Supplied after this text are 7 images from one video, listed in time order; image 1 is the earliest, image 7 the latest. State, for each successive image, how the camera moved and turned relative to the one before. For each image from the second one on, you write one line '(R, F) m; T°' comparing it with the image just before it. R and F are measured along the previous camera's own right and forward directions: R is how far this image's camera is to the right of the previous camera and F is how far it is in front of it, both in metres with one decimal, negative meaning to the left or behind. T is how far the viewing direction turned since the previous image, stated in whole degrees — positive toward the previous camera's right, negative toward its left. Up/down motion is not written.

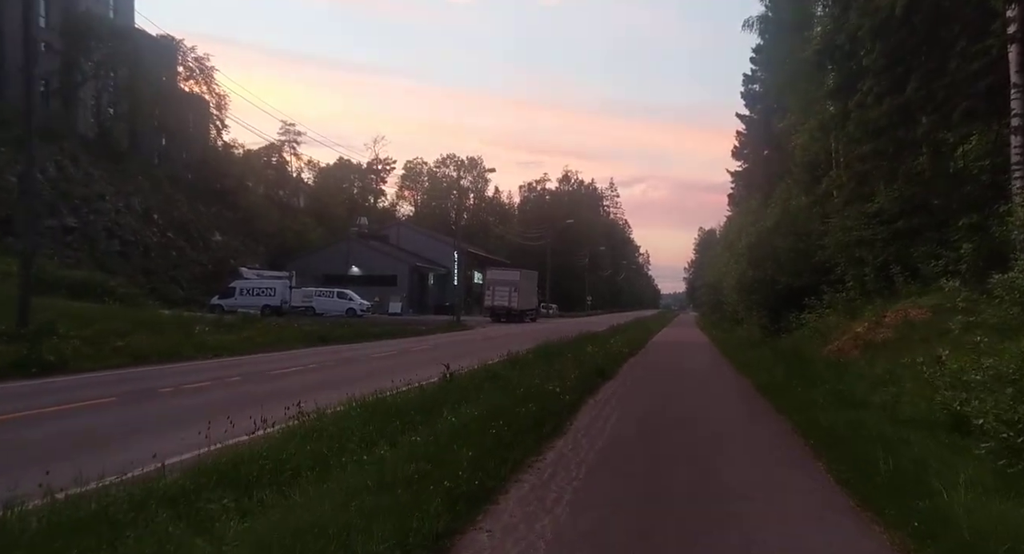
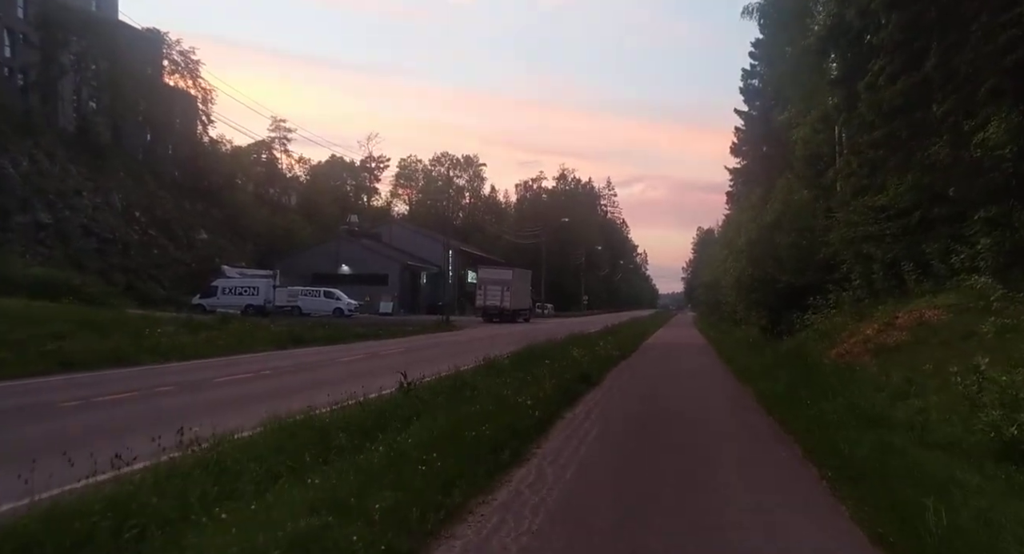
(+0.6, +1.7) m; 0°
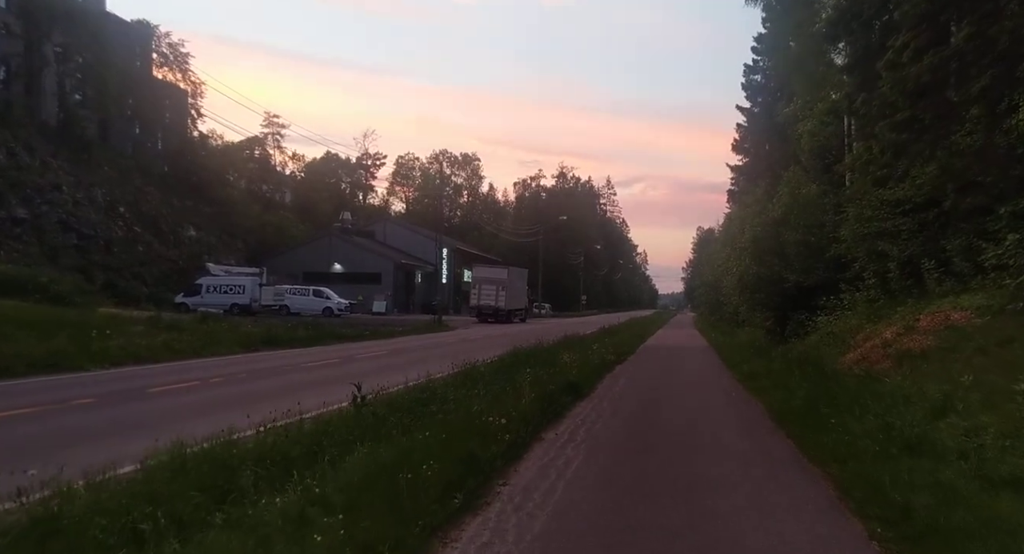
(+0.4, +1.7) m; 0°
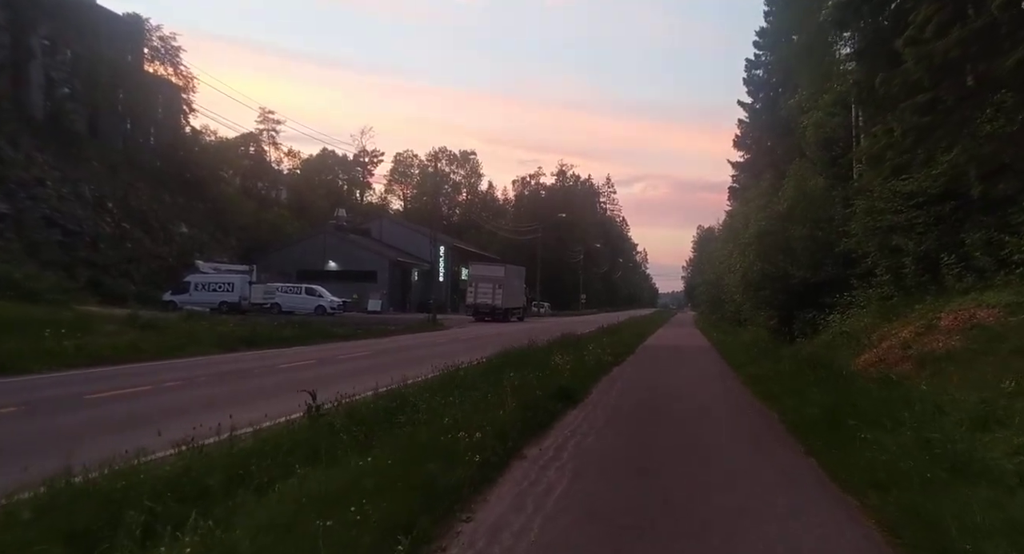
(+0.3, +1.3) m; 0°
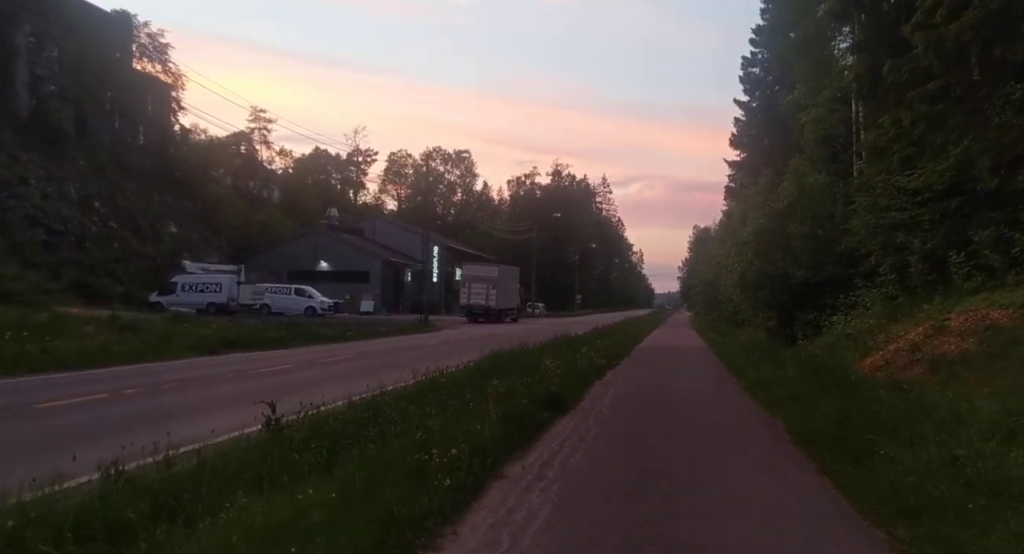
(+0.2, +0.8) m; 0°
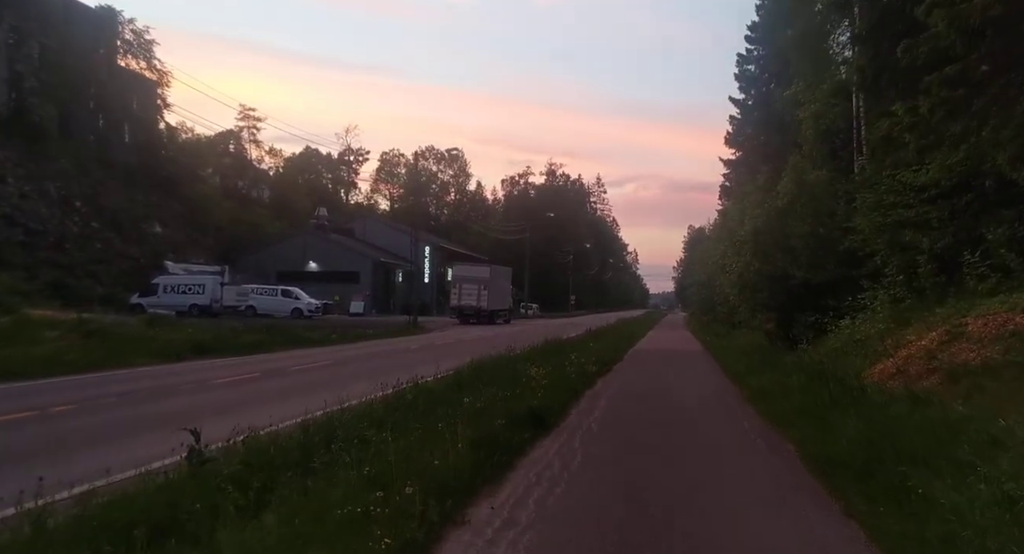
(+0.3, +1.2) m; 0°
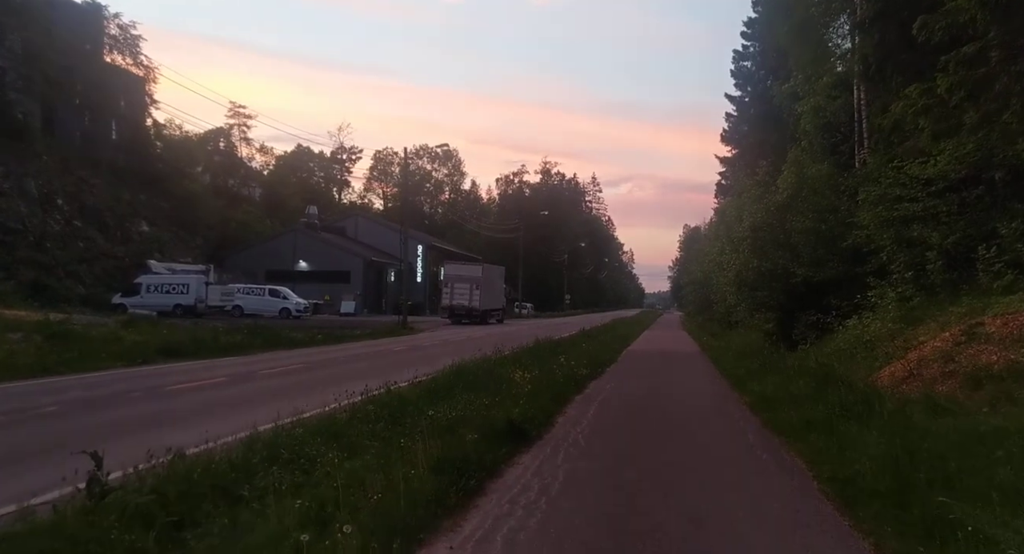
(+0.3, +1.1) m; 0°
